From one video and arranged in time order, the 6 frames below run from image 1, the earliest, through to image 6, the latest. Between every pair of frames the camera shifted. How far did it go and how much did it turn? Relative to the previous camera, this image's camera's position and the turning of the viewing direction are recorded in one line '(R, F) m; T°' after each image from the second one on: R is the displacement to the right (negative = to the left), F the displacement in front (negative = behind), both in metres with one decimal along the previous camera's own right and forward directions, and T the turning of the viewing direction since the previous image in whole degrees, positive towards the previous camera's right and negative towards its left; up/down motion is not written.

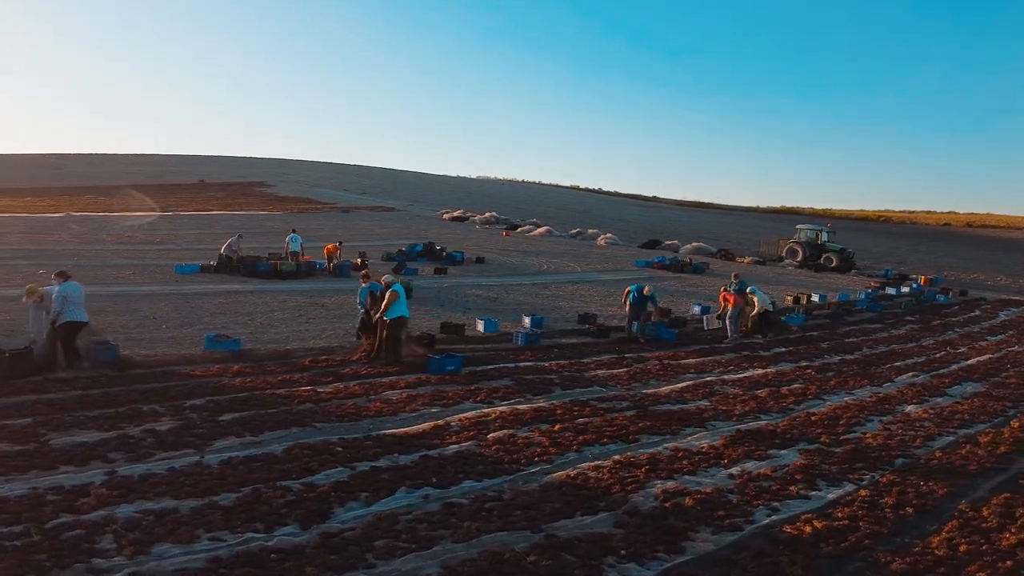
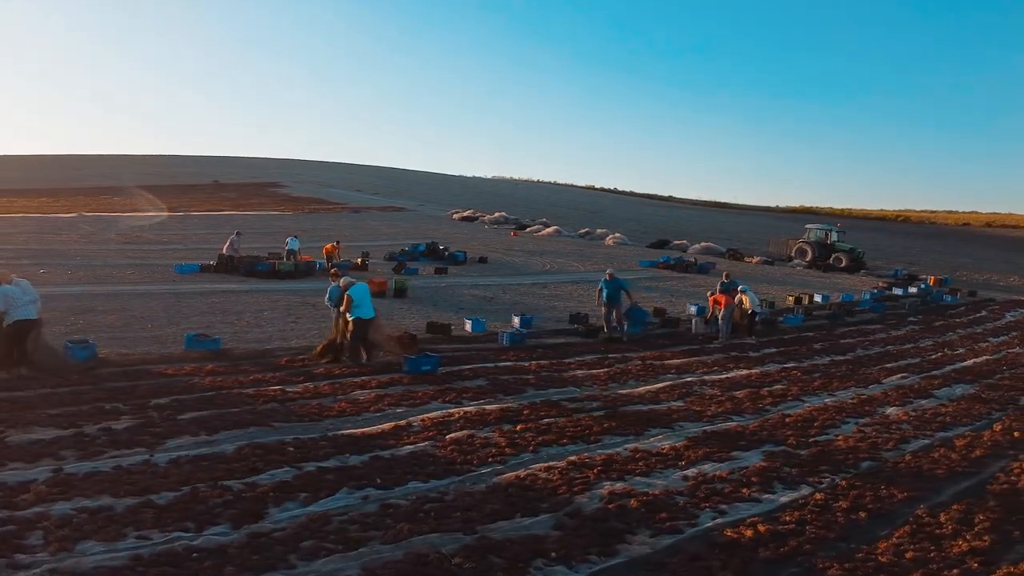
(+0.6, +0.1) m; -1°
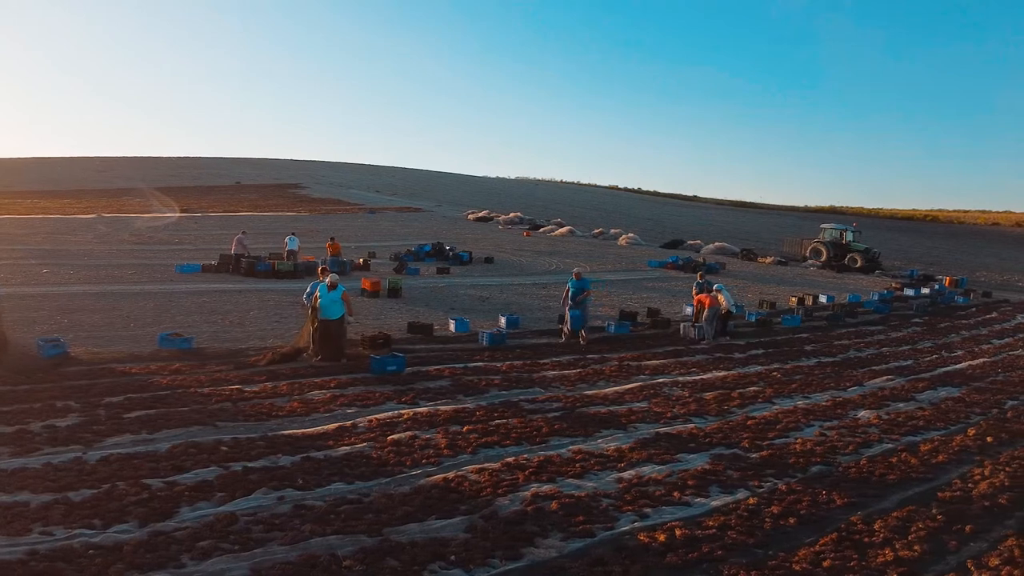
(+0.9, +0.1) m; -2°
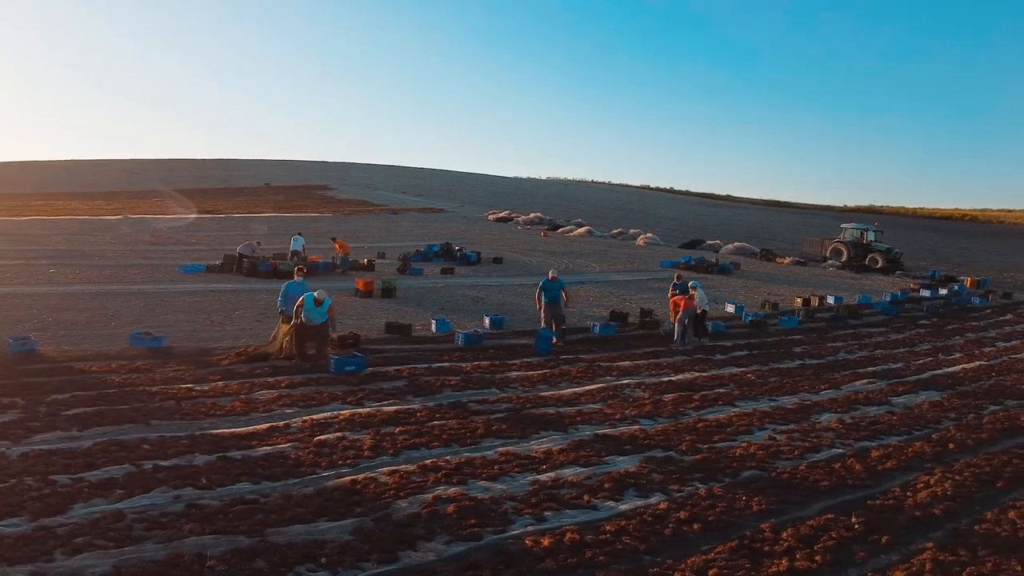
(+1.1, +0.1) m; -3°
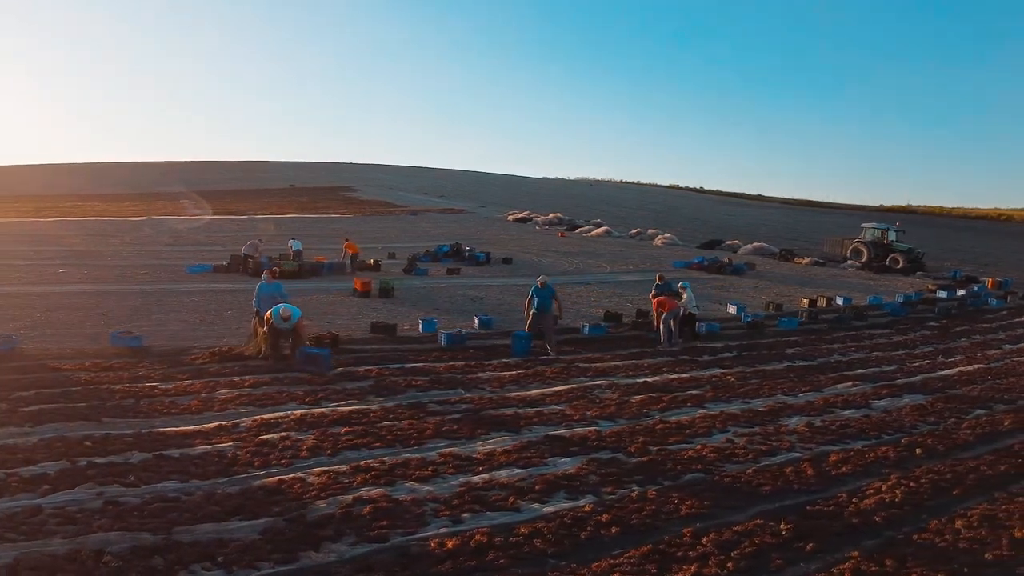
(+0.9, +0.1) m; -2°
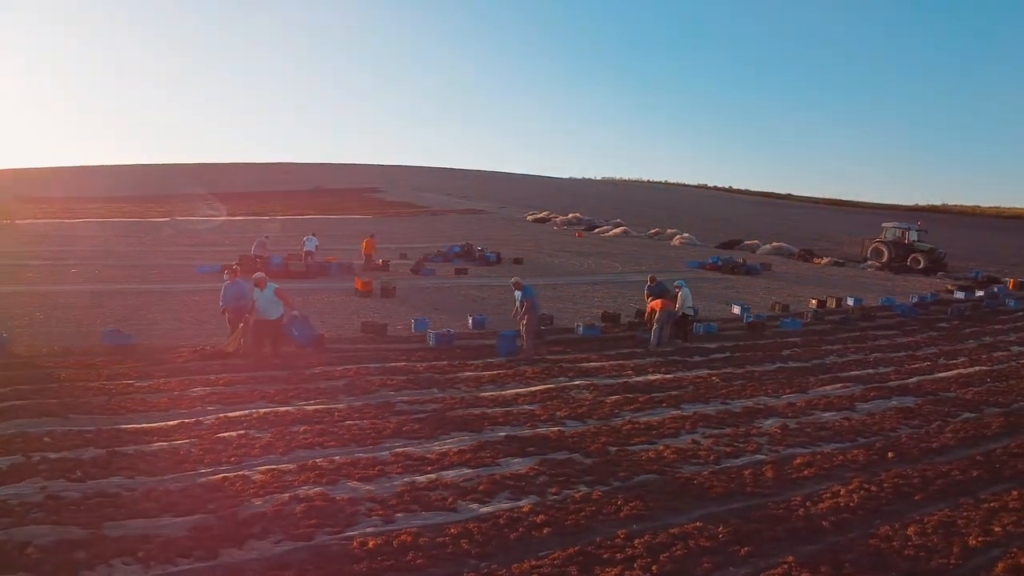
(+0.8, 0.0) m; -2°
